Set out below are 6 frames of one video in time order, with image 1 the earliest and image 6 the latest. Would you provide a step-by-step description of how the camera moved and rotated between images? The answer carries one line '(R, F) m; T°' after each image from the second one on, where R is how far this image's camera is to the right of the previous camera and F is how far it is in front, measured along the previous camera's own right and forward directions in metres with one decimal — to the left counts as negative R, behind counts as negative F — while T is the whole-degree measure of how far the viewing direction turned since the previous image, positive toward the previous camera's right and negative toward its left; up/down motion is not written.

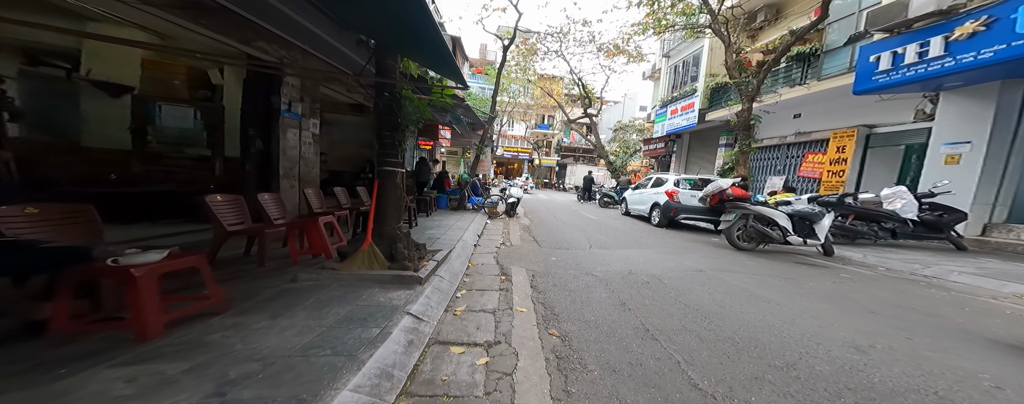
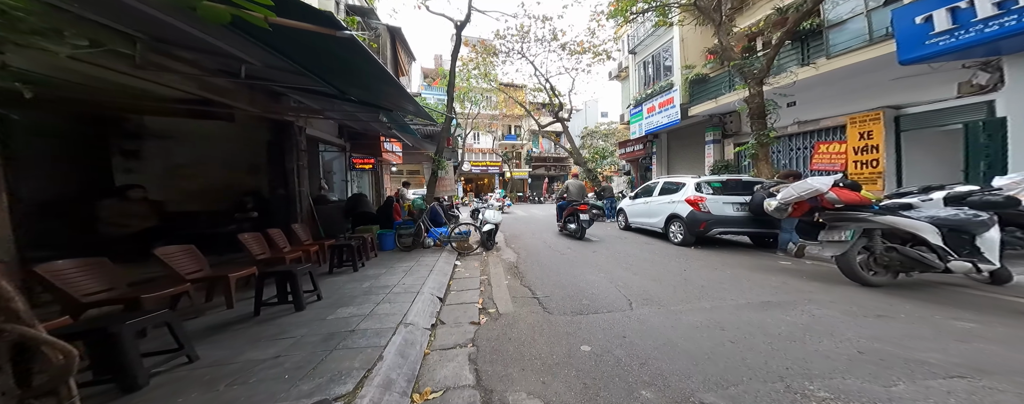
(-0.1, +2.5) m; +6°
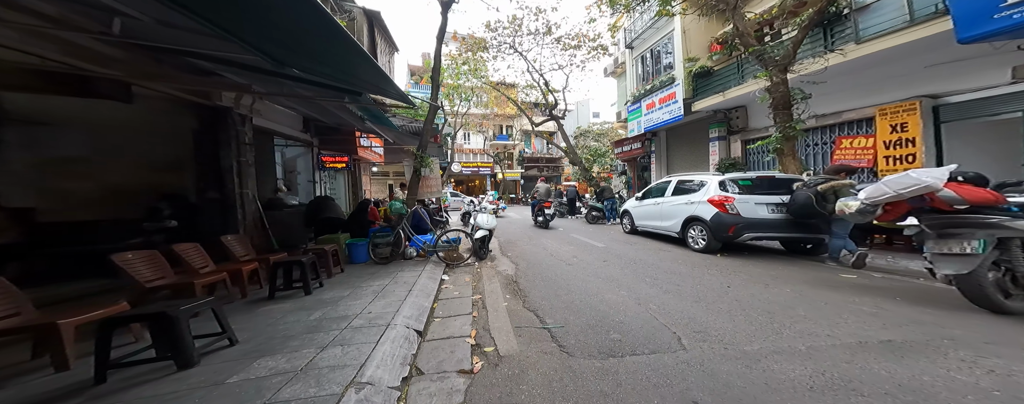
(-0.1, +1.0) m; +2°
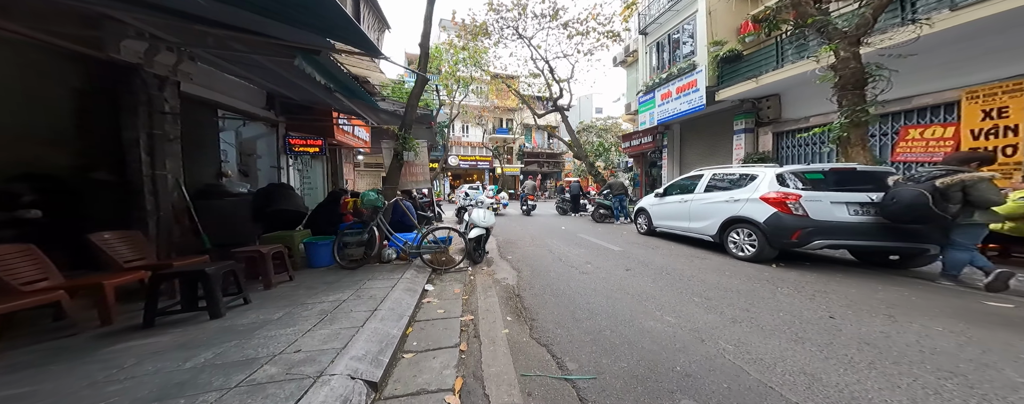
(-0.1, +1.2) m; 0°
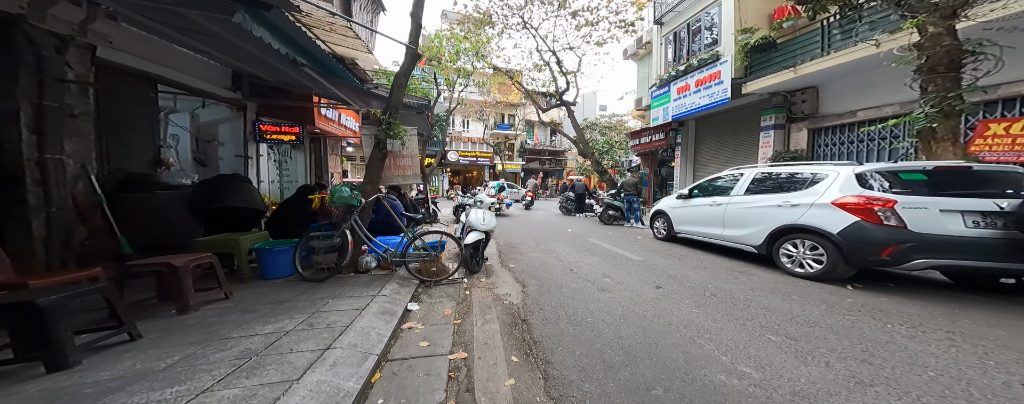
(-0.1, +0.9) m; 0°
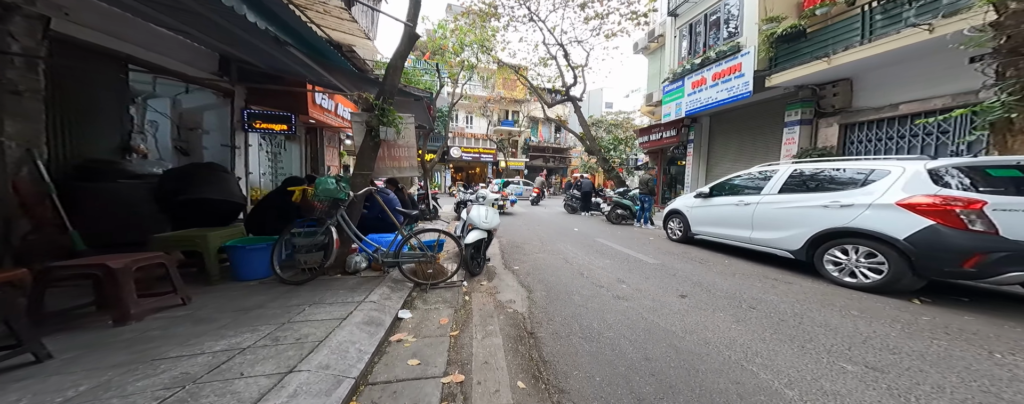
(0.0, +0.5) m; -1°
